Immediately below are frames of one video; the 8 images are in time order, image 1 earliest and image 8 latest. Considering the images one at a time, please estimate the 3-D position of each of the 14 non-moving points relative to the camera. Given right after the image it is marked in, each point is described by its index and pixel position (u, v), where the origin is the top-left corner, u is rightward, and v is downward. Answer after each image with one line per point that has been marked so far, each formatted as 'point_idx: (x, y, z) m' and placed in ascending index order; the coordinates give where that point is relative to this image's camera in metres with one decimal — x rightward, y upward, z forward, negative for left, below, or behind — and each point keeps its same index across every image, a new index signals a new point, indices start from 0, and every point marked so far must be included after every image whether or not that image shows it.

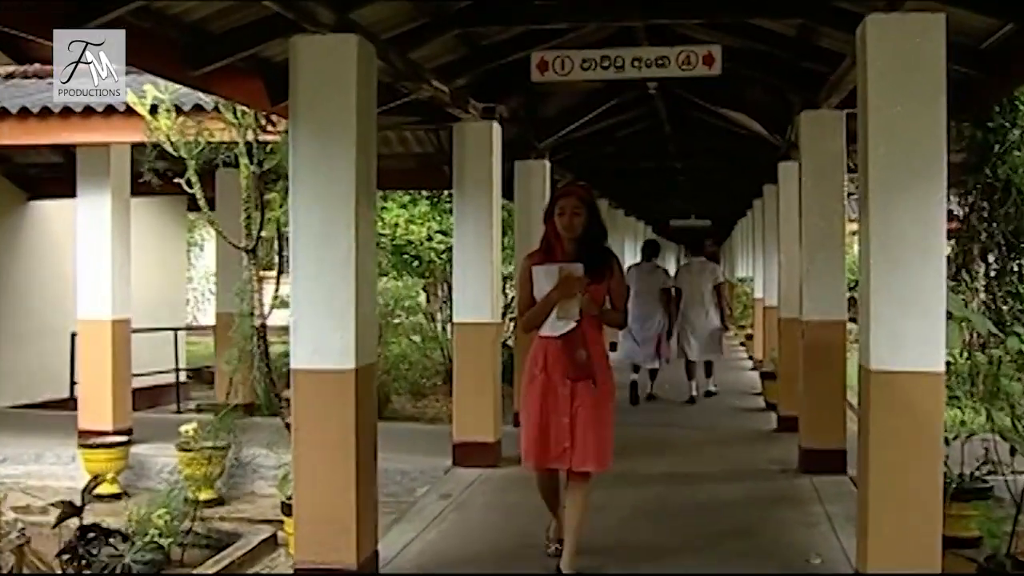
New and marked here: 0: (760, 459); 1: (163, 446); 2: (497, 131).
0: (+1.8, -1.2, +8.5) m
1: (-2.5, -1.1, +8.8) m
2: (-0.1, +1.1, +8.3) m
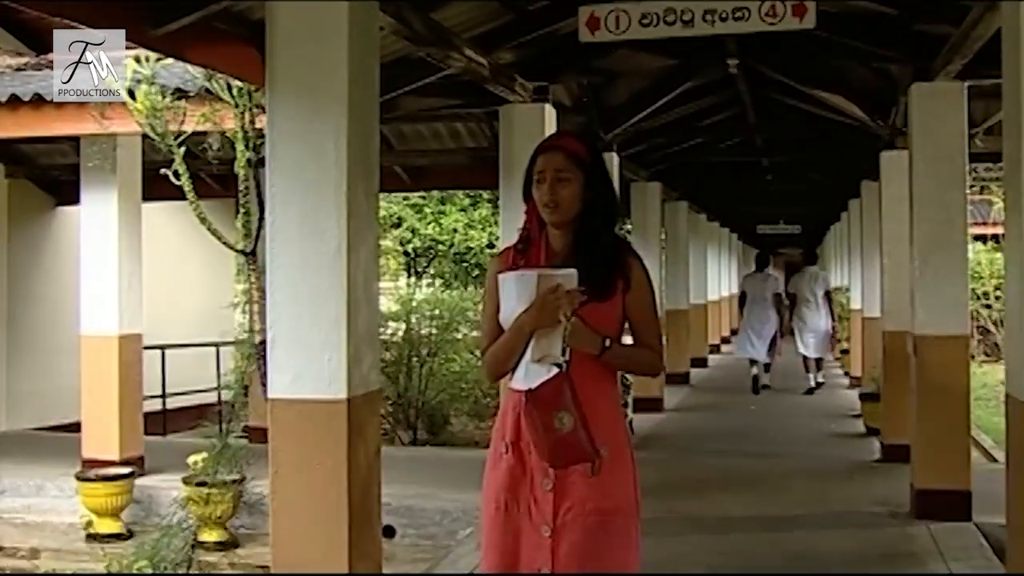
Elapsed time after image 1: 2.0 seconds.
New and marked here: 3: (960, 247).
0: (+2.1, -1.3, +7.2) m
1: (-2.2, -1.2, +7.8) m
2: (+0.2, +1.0, +7.2) m
3: (+2.4, +0.2, +6.4) m
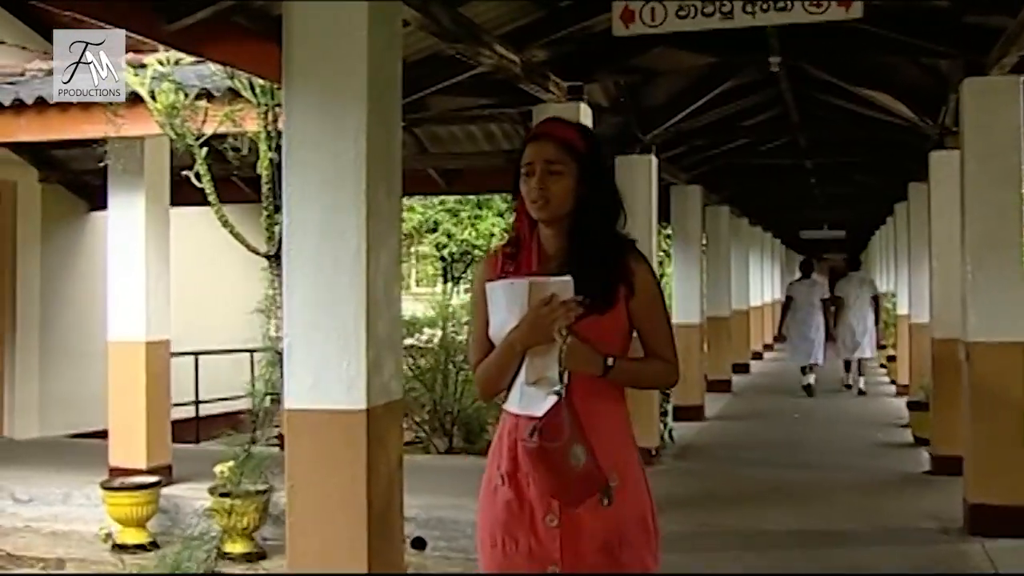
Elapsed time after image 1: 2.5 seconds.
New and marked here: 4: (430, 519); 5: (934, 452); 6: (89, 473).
0: (+2.3, -1.3, +6.9) m
1: (-2.0, -1.3, +7.6) m
2: (+0.4, +1.0, +6.9) m
3: (+2.5, +0.2, +6.1) m
4: (-0.5, -1.4, +7.3) m
5: (+2.9, -1.1, +8.4) m
6: (-2.9, -1.3, +8.2) m
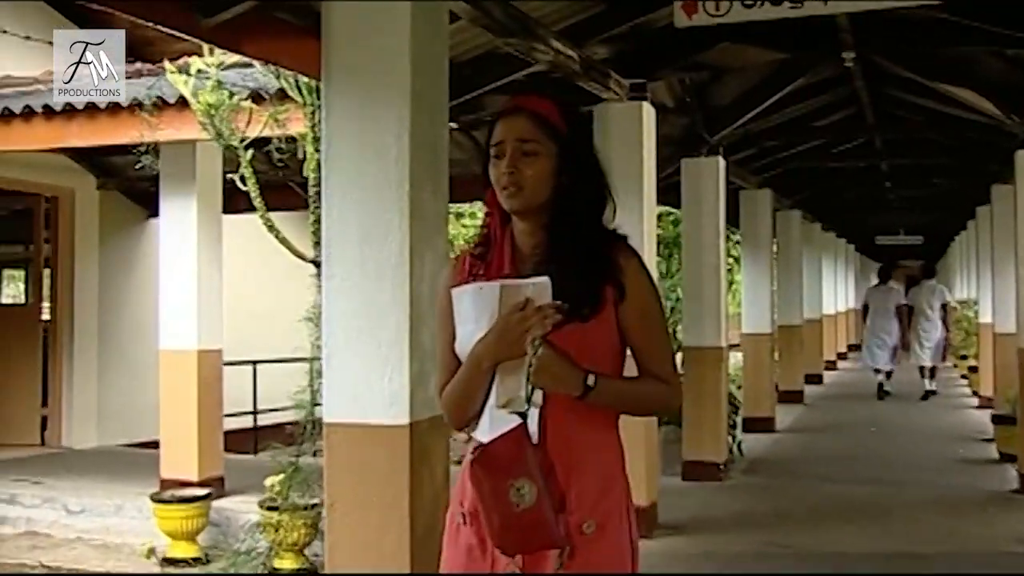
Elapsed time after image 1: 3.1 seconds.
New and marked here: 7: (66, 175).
0: (+2.6, -1.3, +6.5) m
1: (-1.6, -1.3, +7.4) m
2: (+0.7, +1.0, +6.6) m
3: (+2.8, +0.2, +5.6) m
4: (-0.1, -1.4, +7.0) m
5: (+3.3, -1.2, +7.9) m
6: (-2.5, -1.3, +8.1) m
7: (-3.6, +0.9, +9.9) m
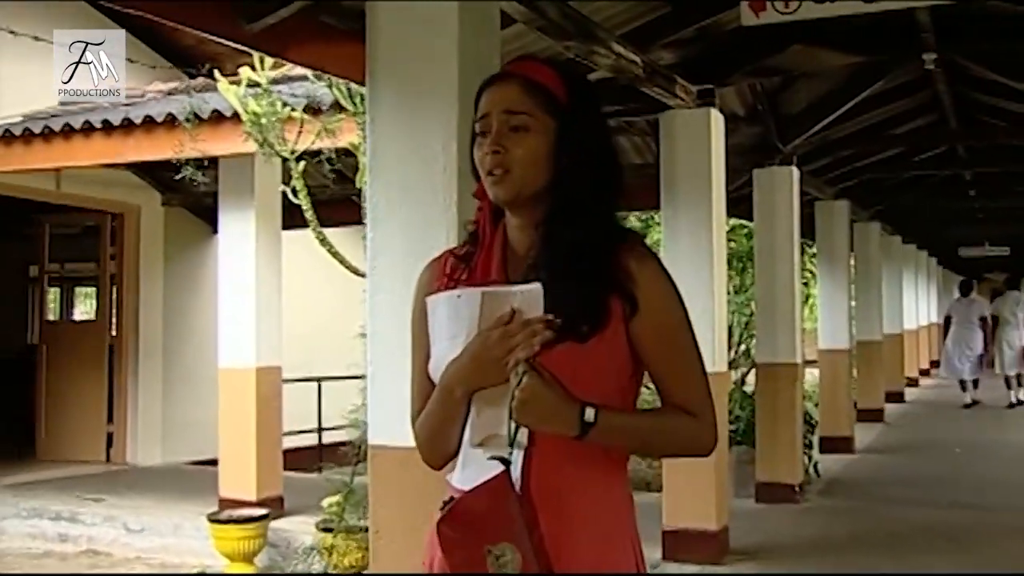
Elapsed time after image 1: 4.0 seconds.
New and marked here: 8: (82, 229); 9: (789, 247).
0: (+2.9, -1.4, +6.0) m
1: (-1.2, -1.4, +7.3) m
2: (+1.1, +0.9, +6.4) m
3: (+3.1, +0.1, +5.2) m
4: (+0.2, -1.5, +6.8) m
5: (+3.8, -1.3, +7.5) m
6: (-2.0, -1.4, +7.9) m
7: (-3.1, +0.8, +9.9) m
8: (-3.6, +0.5, +10.2) m
9: (+1.8, +0.3, +8.0) m
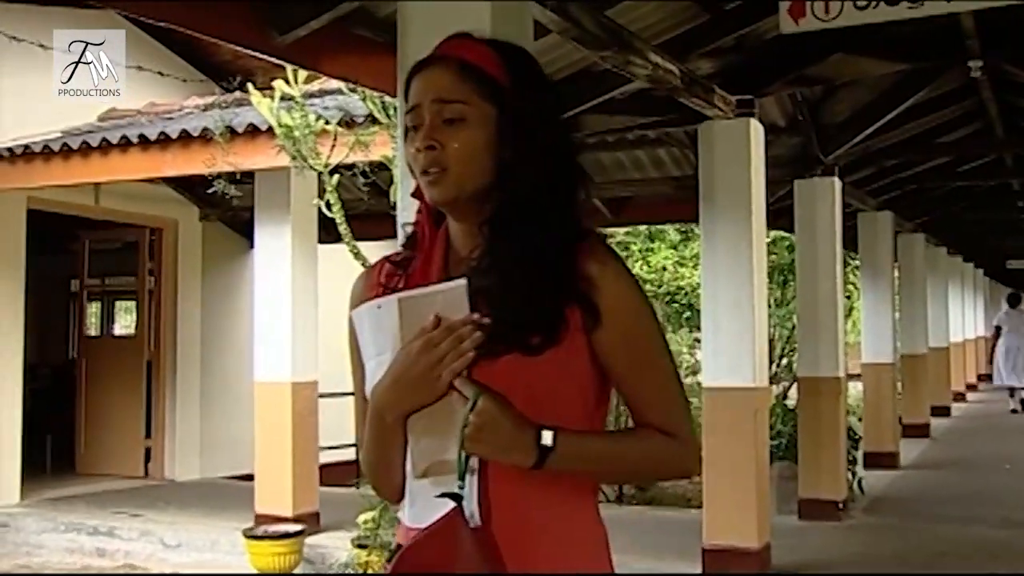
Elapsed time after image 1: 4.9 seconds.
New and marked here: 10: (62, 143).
0: (+3.1, -1.4, +5.8) m
1: (-1.0, -1.5, +7.2) m
2: (+1.3, +0.8, +6.2) m
3: (+3.2, +0.1, +5.1) m
4: (+0.4, -1.6, +6.7) m
5: (+4.0, -1.3, +7.3) m
6: (-1.8, -1.5, +7.9) m
7: (-2.8, +0.7, +9.9) m
8: (-3.3, +0.4, +10.3) m
9: (+2.1, +0.2, +7.8) m
10: (-2.8, +0.9, +7.6) m
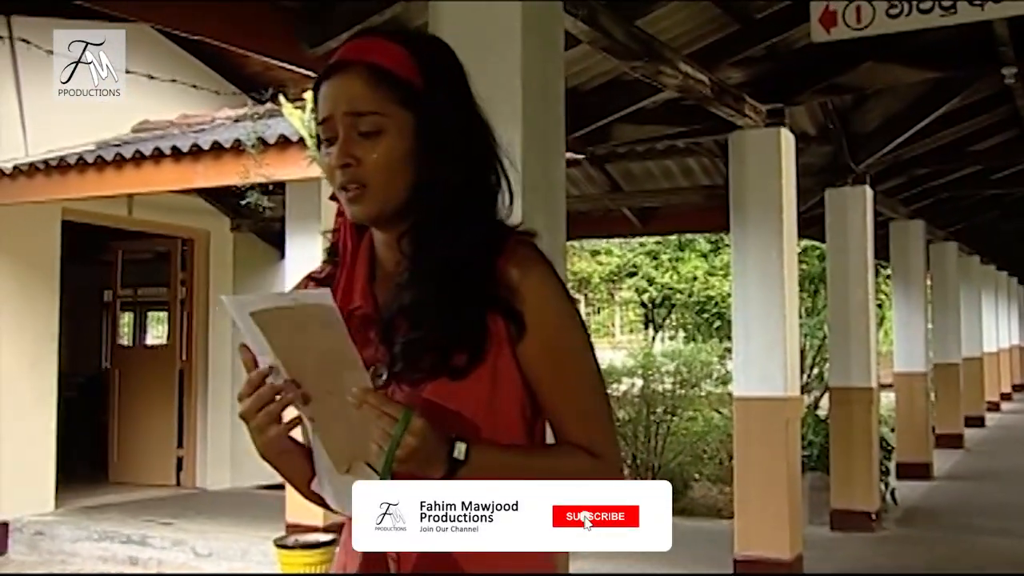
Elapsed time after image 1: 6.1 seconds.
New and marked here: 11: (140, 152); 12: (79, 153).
0: (+3.3, -1.5, +5.8) m
1: (-0.8, -1.5, +7.2) m
2: (+1.4, +0.8, +6.2) m
3: (+3.3, 0.0, +5.0) m
4: (+0.6, -1.7, +6.6) m
5: (+4.2, -1.4, +7.2) m
6: (-1.6, -1.6, +7.9) m
7: (-2.6, +0.6, +10.0) m
8: (-3.1, +0.3, +10.3) m
9: (+2.3, +0.1, +7.8) m
10: (-2.6, +0.8, +7.7) m
11: (-2.3, +0.8, +7.5) m
12: (-2.8, +0.9, +7.9) m
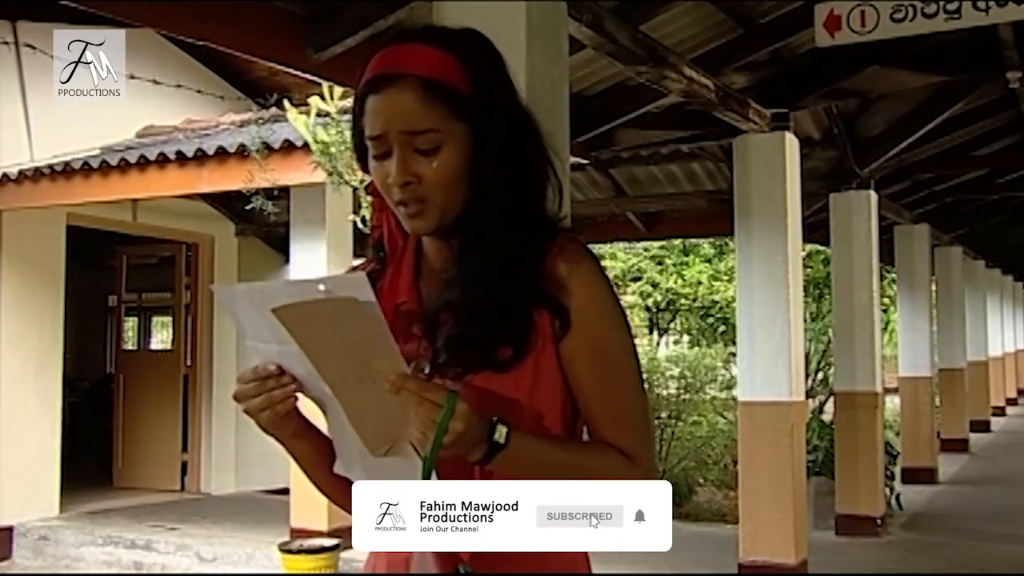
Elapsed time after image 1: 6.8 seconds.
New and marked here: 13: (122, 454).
0: (+3.3, -1.5, +5.7) m
1: (-0.8, -1.6, +7.2) m
2: (+1.4, +0.7, +6.2) m
3: (+3.4, 0.0, +5.0) m
4: (+0.6, -1.7, +6.6) m
5: (+4.2, -1.4, +7.1) m
6: (-1.6, -1.6, +7.9) m
7: (-2.5, +0.6, +10.0) m
8: (-3.0, +0.2, +10.4) m
9: (+2.3, +0.1, +7.8) m
10: (-2.6, +0.8, +7.7) m
11: (-2.3, +0.8, +7.5) m
12: (-2.8, +0.8, +7.9) m
13: (-3.4, -1.4, +10.4) m
